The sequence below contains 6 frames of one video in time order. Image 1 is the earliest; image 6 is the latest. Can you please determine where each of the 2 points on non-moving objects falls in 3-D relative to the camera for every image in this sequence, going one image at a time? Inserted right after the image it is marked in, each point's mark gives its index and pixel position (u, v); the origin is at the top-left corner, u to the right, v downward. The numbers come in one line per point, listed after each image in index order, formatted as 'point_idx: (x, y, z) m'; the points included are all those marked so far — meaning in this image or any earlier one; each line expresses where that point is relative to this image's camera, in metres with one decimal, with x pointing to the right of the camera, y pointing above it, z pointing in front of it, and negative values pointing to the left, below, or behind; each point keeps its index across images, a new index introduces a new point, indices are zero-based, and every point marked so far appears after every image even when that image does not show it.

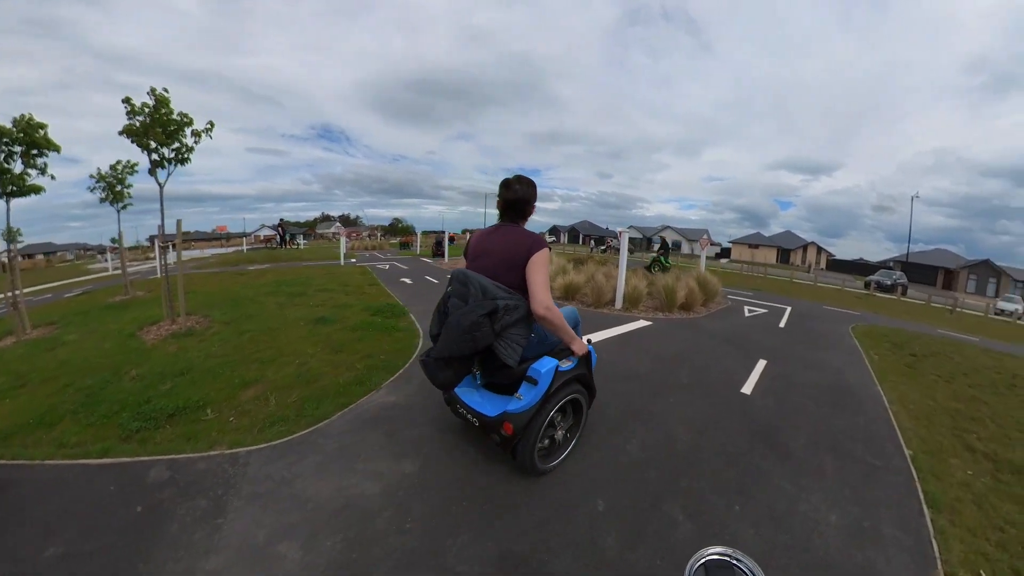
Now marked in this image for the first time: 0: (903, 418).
0: (+4.2, -1.0, +5.6) m
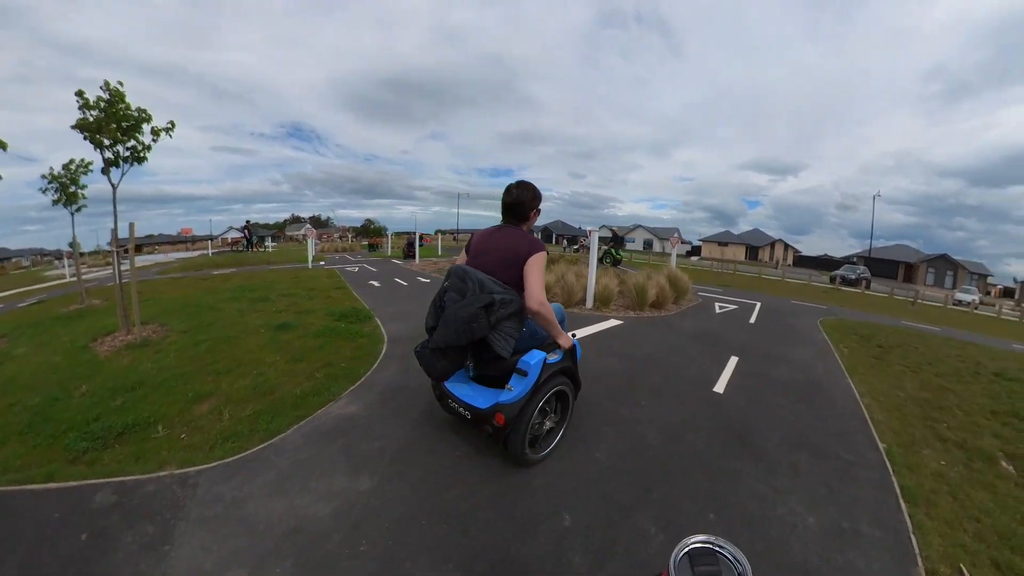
0: (+3.9, -1.4, +5.8) m
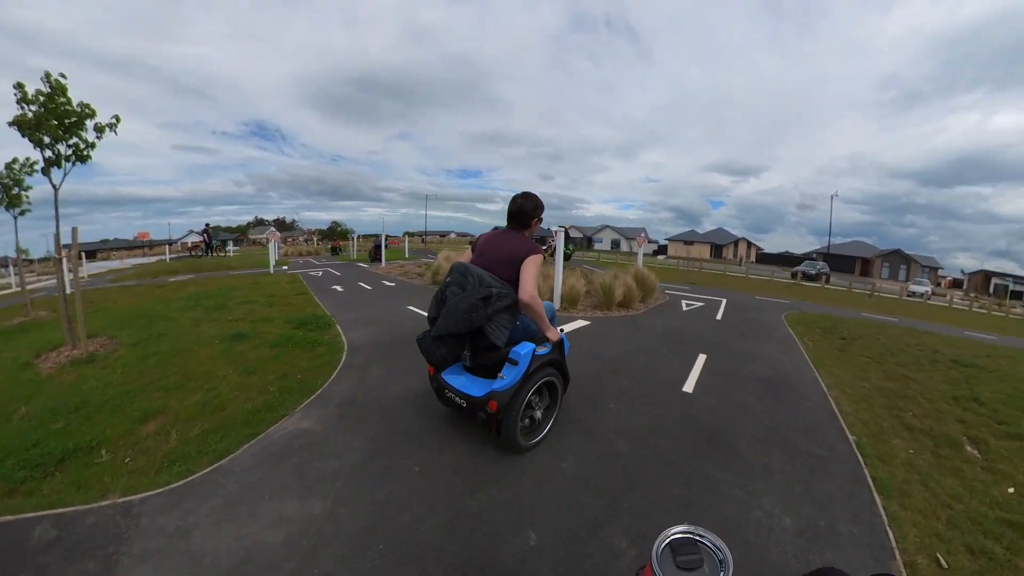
0: (+3.5, -1.3, +5.9) m
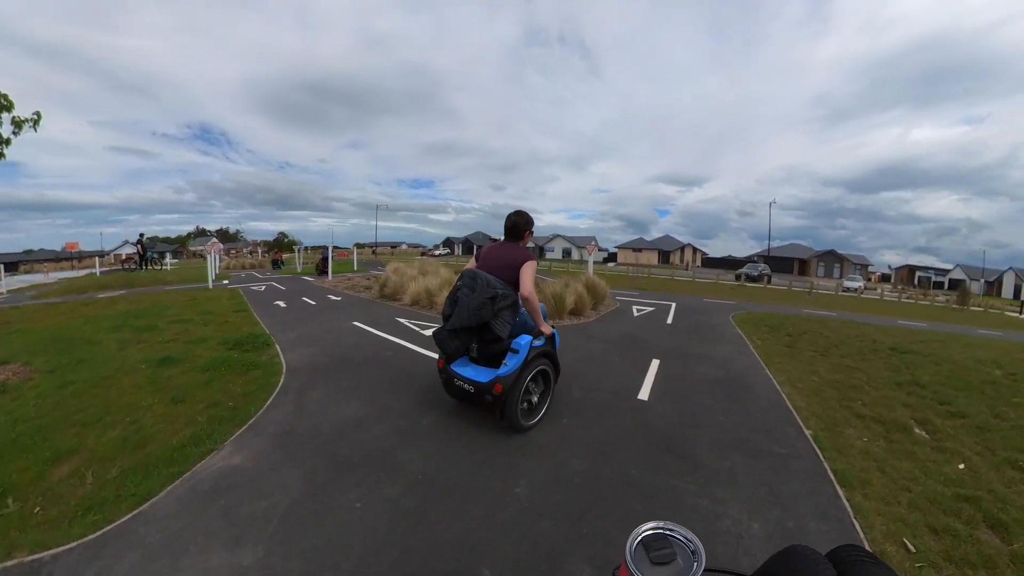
0: (+3.1, -1.3, +5.9) m
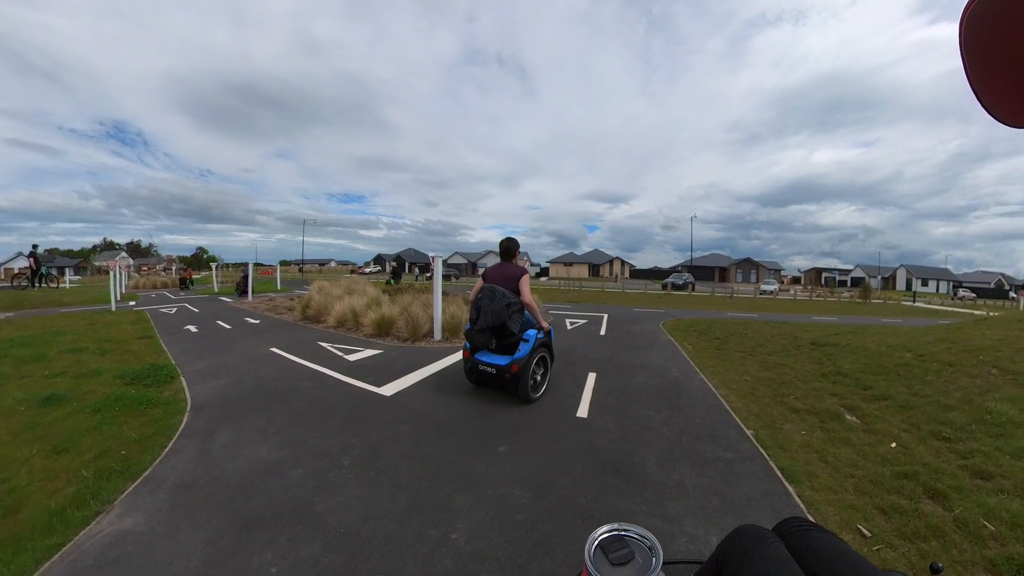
0: (+2.5, -1.2, +6.0) m
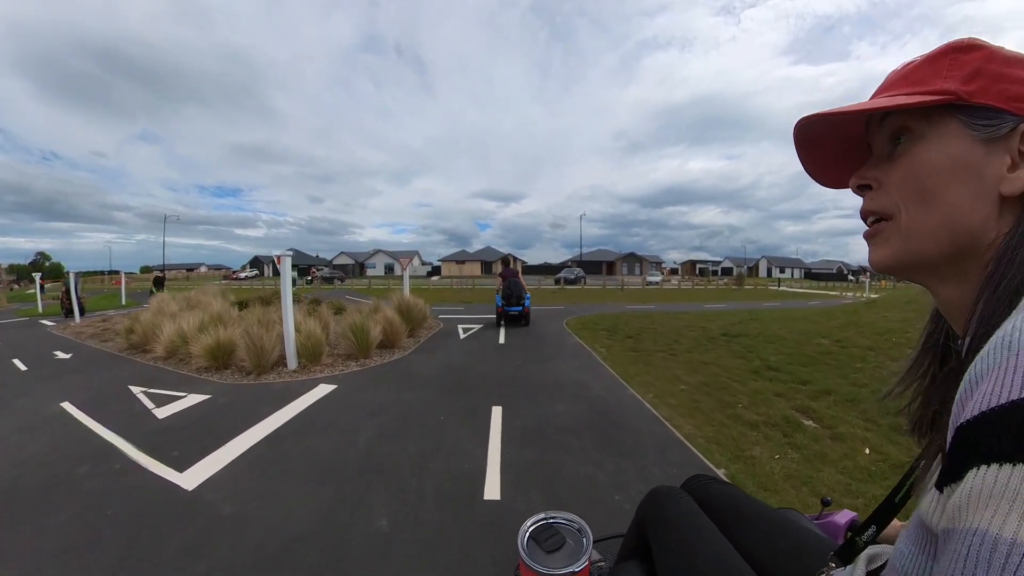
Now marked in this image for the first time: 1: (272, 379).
0: (+1.4, -1.1, +5.0) m
1: (-2.7, -1.0, +5.9) m
